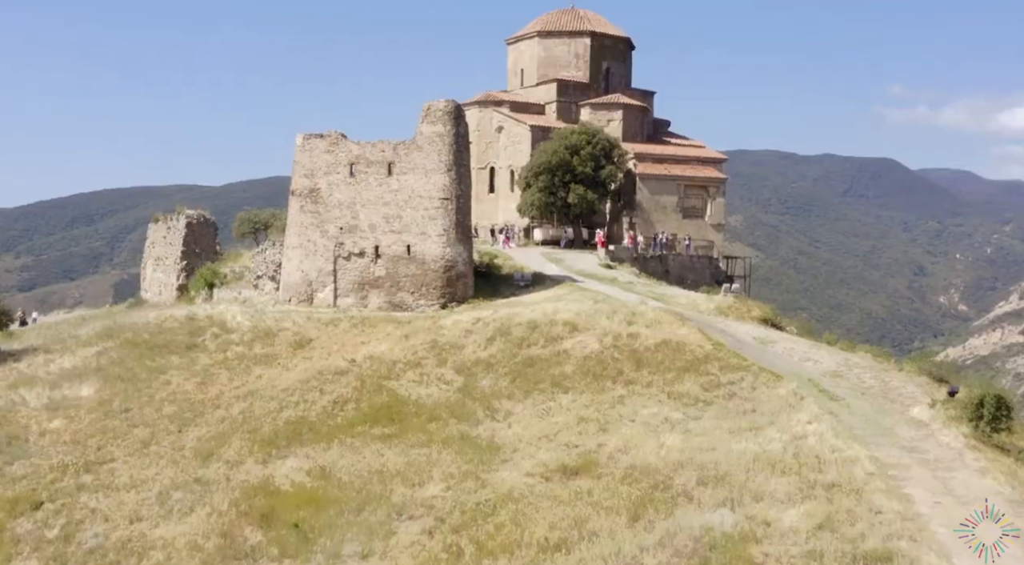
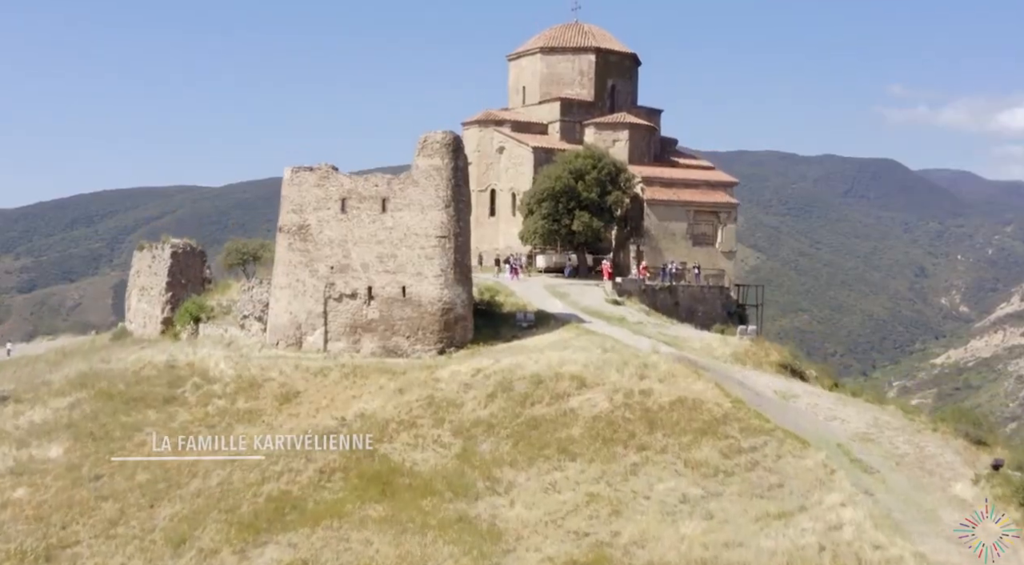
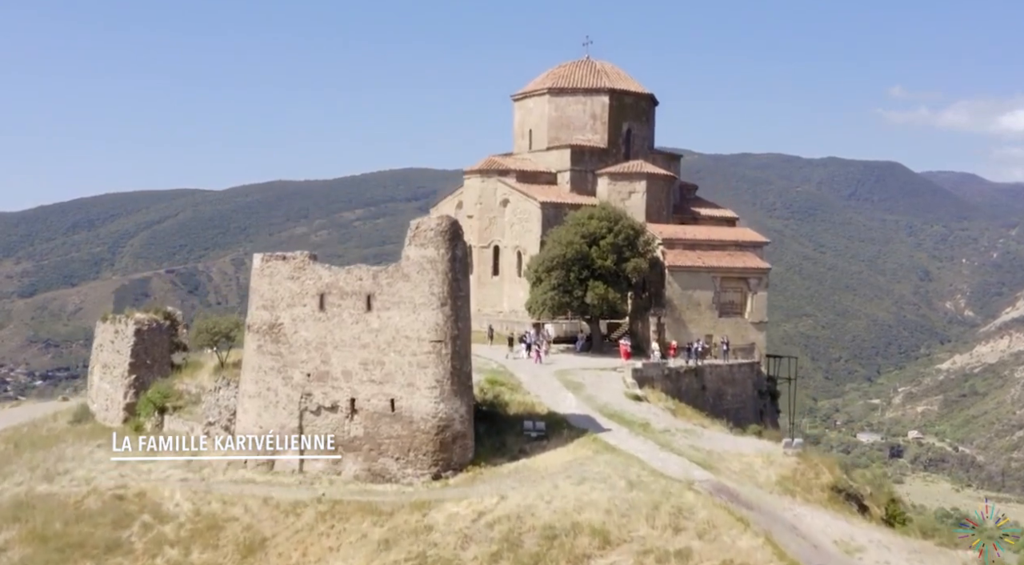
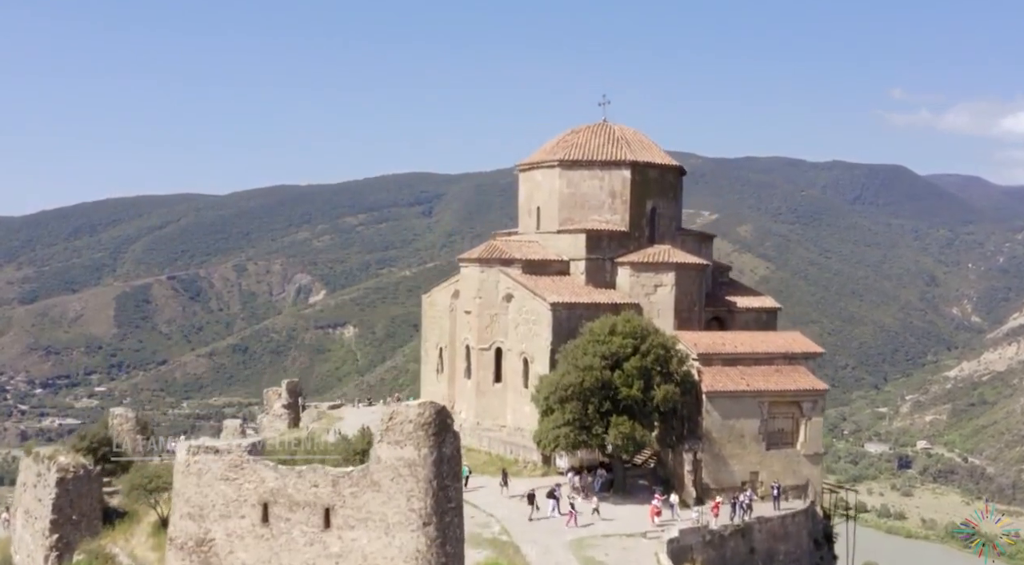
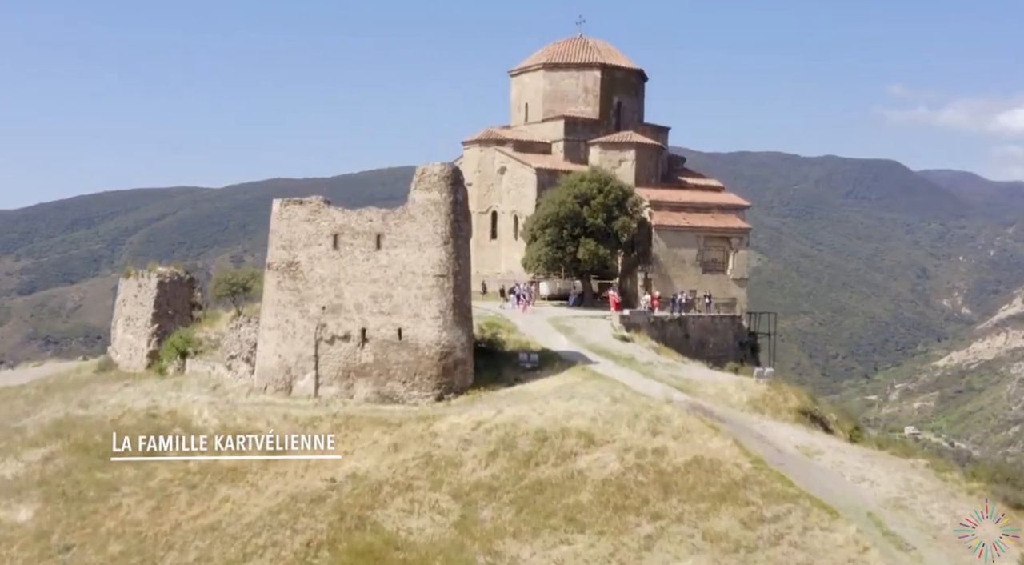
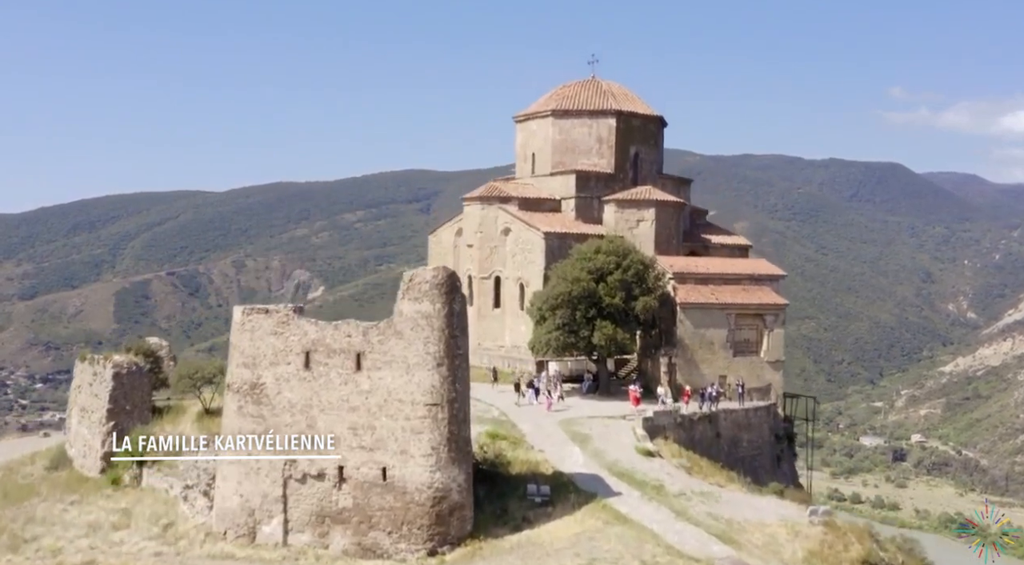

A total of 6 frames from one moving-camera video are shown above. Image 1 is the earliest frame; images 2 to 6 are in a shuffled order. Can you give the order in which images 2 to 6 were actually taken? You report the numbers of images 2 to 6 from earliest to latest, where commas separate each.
2, 5, 3, 6, 4
